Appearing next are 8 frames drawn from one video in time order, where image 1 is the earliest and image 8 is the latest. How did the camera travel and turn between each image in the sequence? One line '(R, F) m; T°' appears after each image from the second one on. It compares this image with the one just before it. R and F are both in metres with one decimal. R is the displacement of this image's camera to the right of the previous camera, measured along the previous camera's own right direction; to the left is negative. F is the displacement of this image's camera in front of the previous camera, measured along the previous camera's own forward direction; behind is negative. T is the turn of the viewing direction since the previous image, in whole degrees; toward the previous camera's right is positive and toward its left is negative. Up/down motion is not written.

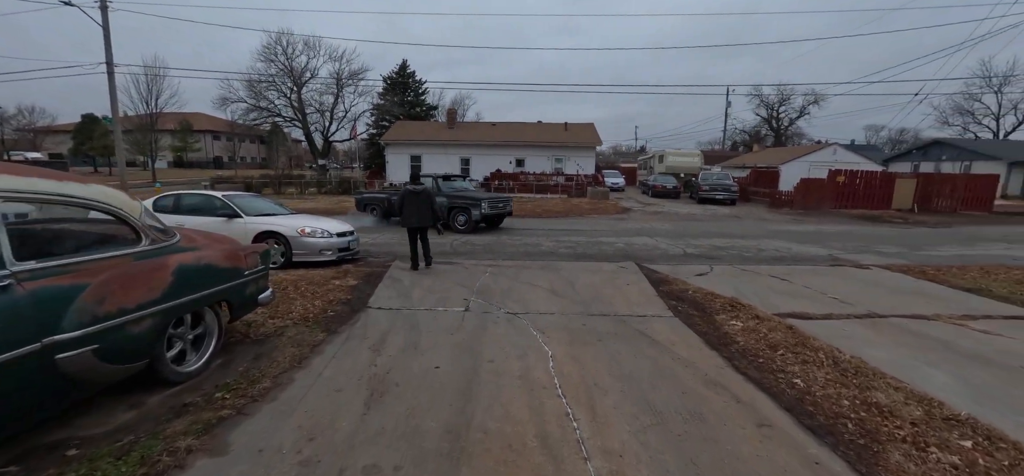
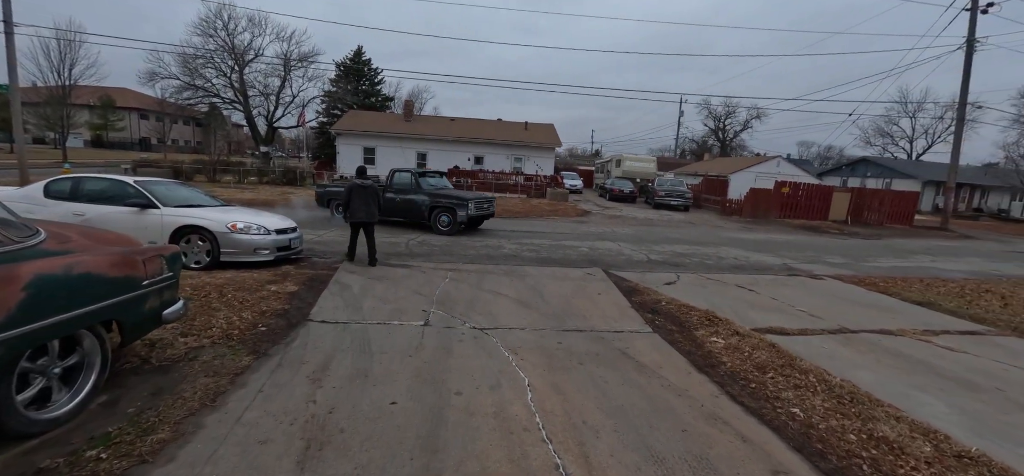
(-0.2, +0.5) m; +6°
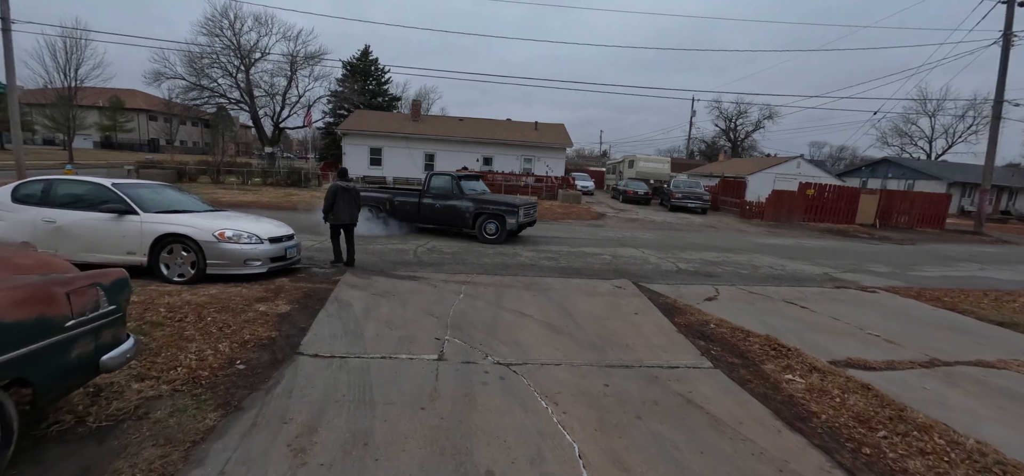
(-0.2, +0.7) m; -1°
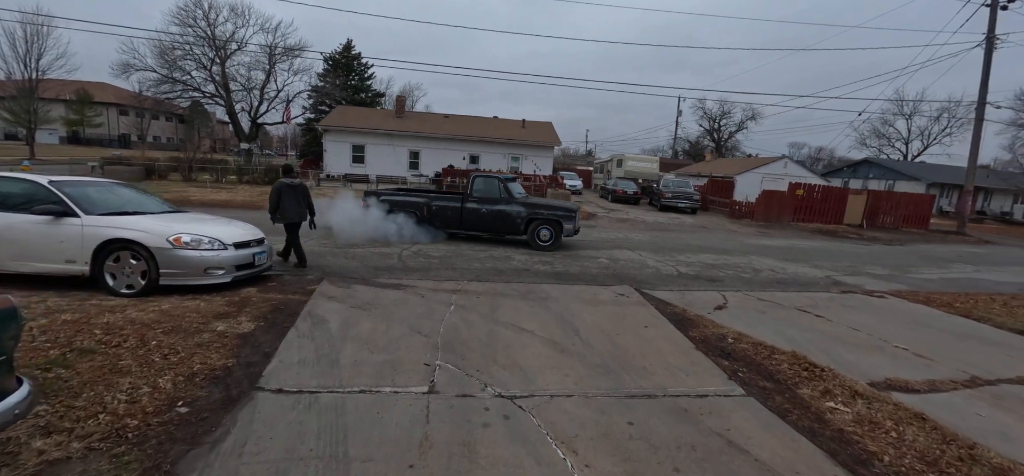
(-0.1, +0.5) m; +2°
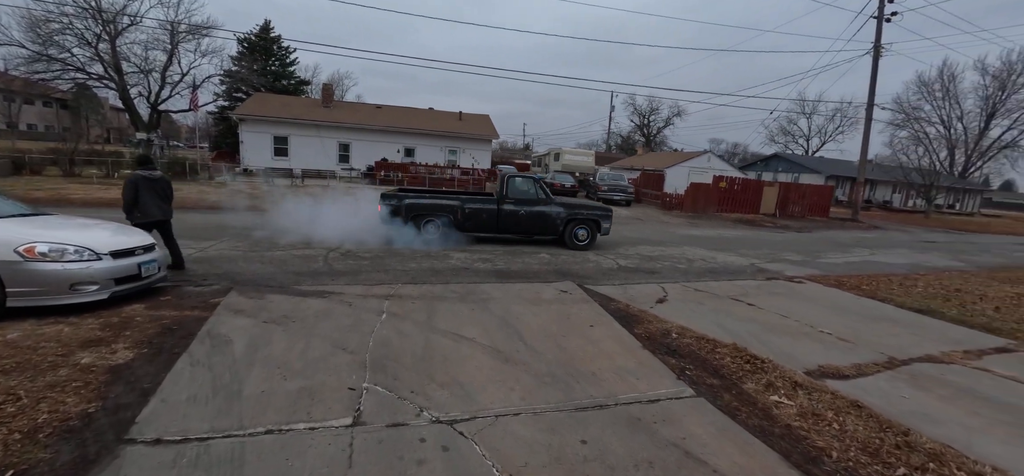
(0.0, +0.3) m; +8°
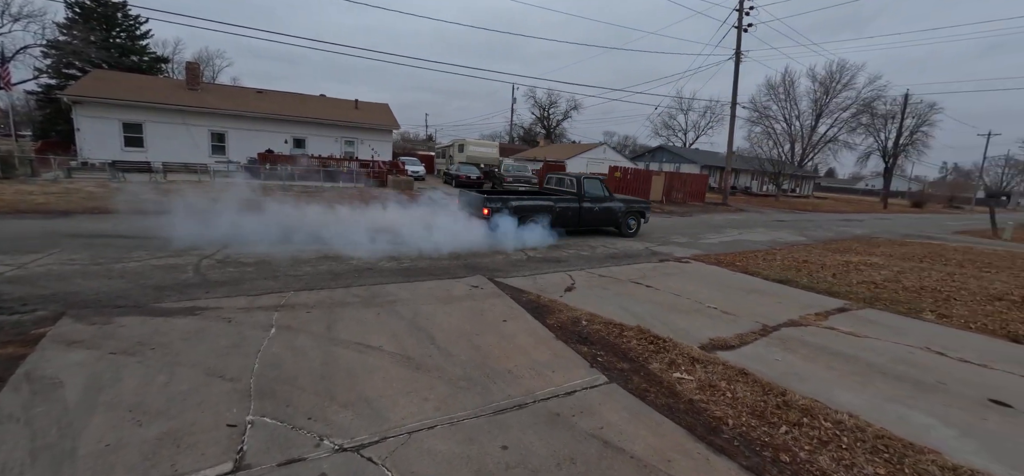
(0.0, +0.2) m; +12°
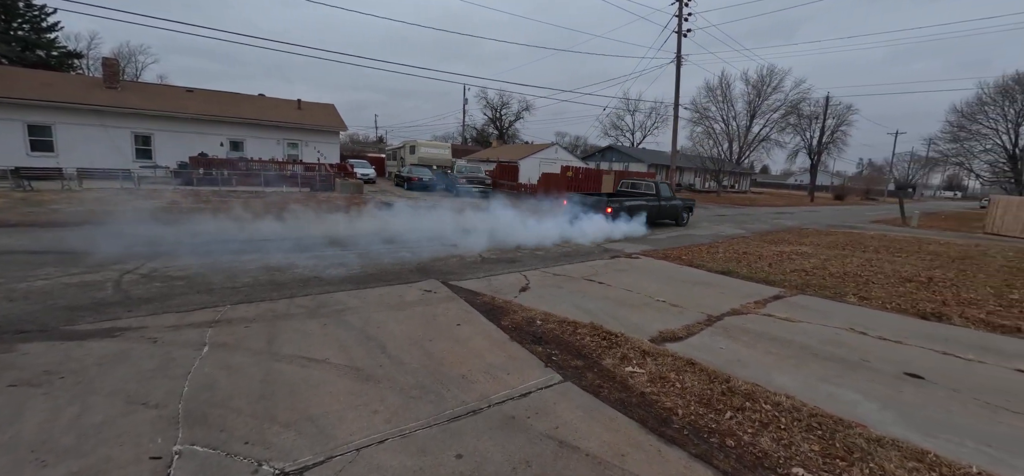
(0.0, 0.0) m; +6°
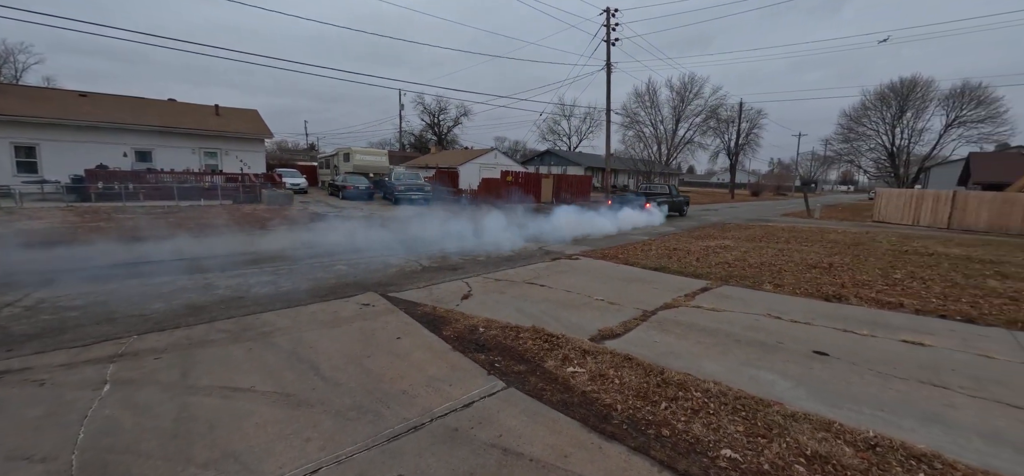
(+0.1, 0.0) m; +8°
